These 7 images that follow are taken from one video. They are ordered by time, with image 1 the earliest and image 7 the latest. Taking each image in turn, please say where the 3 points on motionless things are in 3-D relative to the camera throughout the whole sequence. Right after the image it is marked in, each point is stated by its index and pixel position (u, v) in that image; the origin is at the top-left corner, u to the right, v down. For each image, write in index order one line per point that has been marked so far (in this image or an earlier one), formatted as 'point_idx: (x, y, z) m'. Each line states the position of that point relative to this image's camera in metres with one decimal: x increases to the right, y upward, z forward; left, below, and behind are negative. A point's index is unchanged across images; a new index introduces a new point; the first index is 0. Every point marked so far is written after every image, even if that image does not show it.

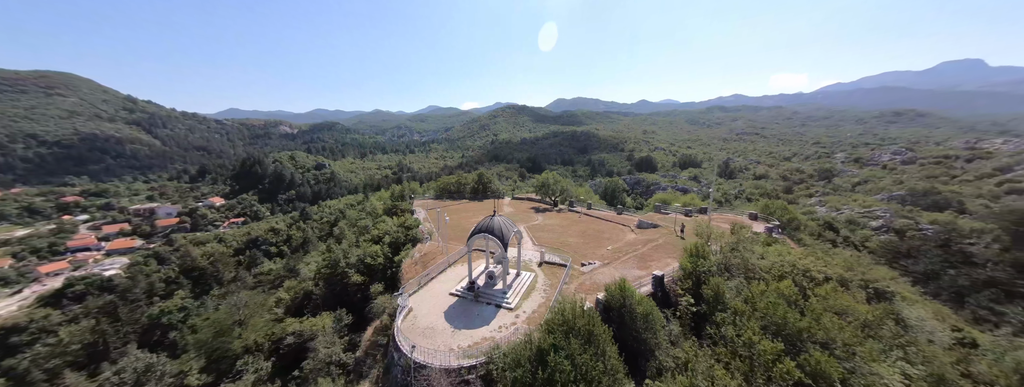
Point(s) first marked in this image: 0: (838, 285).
0: (+27.8, -6.4, +19.5) m
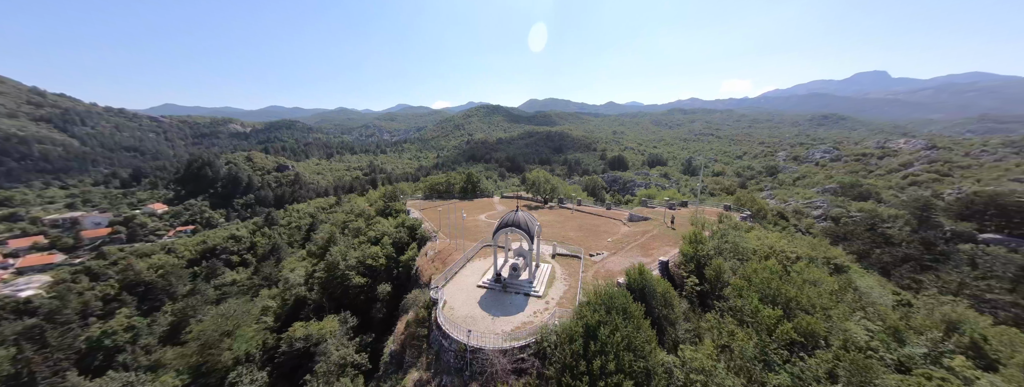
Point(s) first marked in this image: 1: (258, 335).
0: (+28.2, -5.7, +22.8) m
1: (-19.9, -11.1, +20.1) m
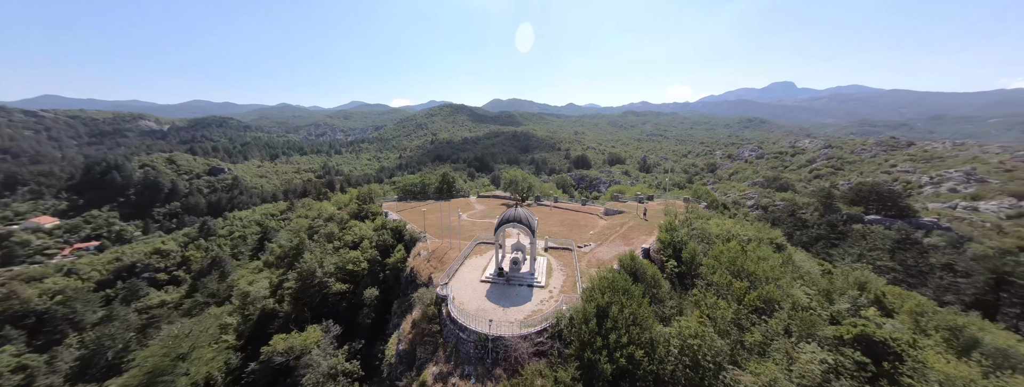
0: (+26.7, -4.8, +26.8) m
1: (-20.4, -11.4, +17.9) m
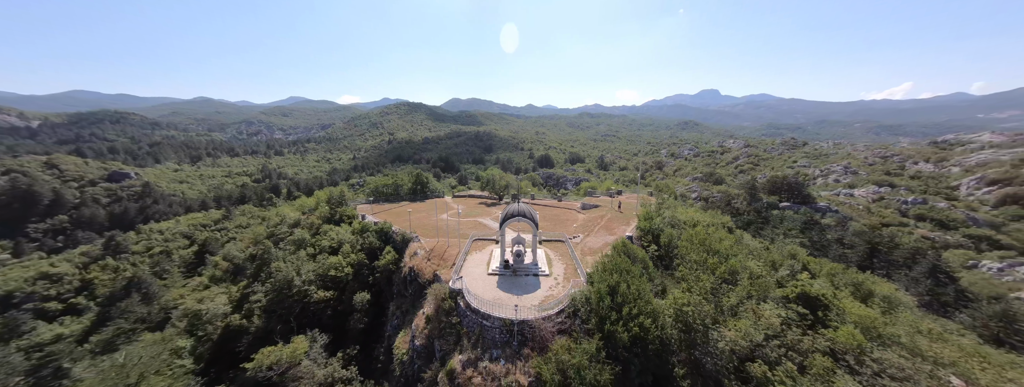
0: (+24.7, -3.9, +31.1) m
1: (-20.5, -11.7, +15.7) m
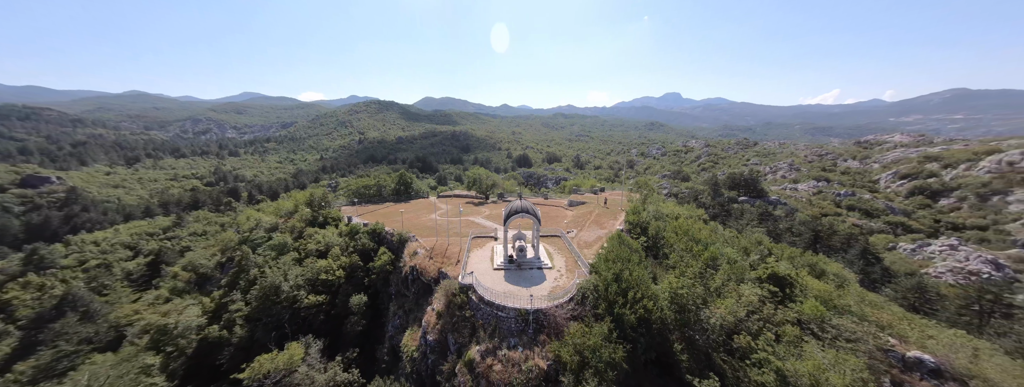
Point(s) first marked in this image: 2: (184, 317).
0: (+23.3, -3.3, +33.6) m
1: (-20.3, -11.9, +14.3) m
2: (-25.1, -9.5, +19.4) m
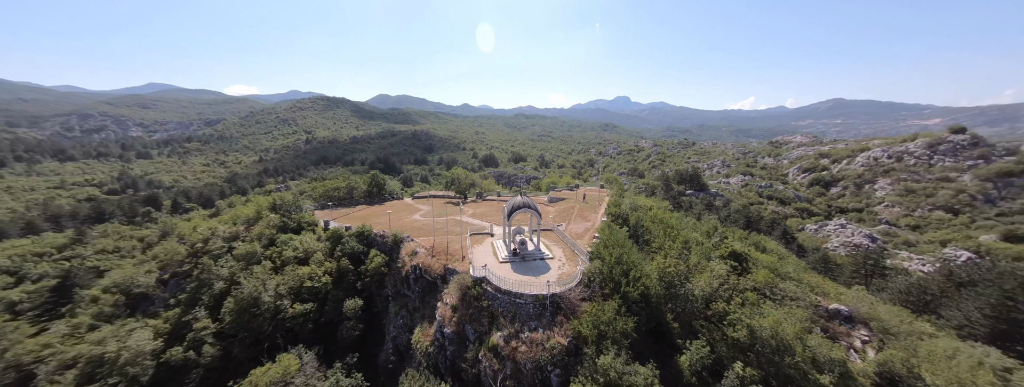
0: (+20.5, -2.5, +37.3) m
1: (-19.8, -12.2, +12.3) m
2: (-25.3, -10.0, +16.7) m
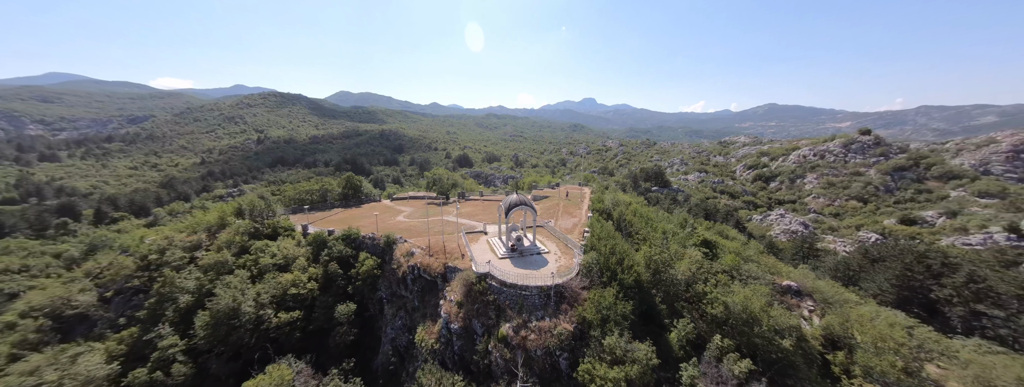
0: (+17.9, -2.0, +39.8) m
1: (-19.4, -12.5, +10.8) m
2: (-25.4, -10.4, +14.6) m
